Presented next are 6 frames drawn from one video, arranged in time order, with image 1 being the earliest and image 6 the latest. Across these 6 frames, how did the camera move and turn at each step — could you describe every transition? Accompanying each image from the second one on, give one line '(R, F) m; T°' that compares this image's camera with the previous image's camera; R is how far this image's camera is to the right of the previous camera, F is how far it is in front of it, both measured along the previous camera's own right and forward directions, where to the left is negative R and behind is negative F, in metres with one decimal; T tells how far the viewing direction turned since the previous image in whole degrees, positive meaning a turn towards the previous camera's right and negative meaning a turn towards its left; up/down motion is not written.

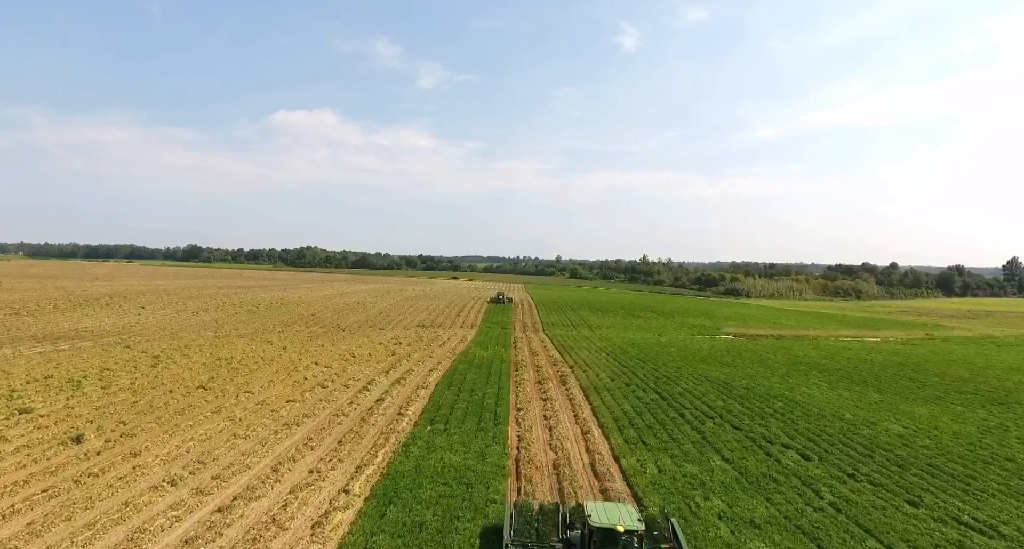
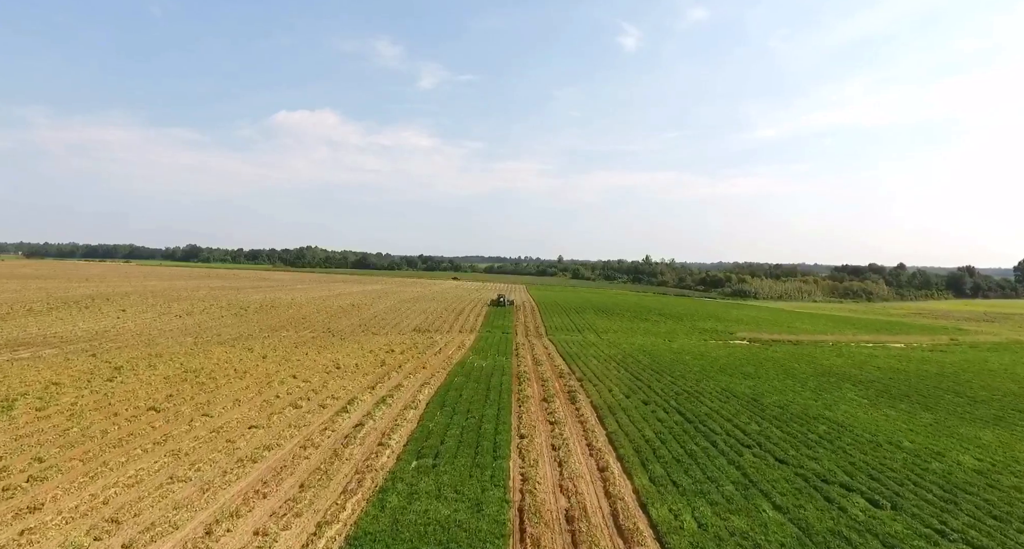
(0.0, +2.5) m; 0°
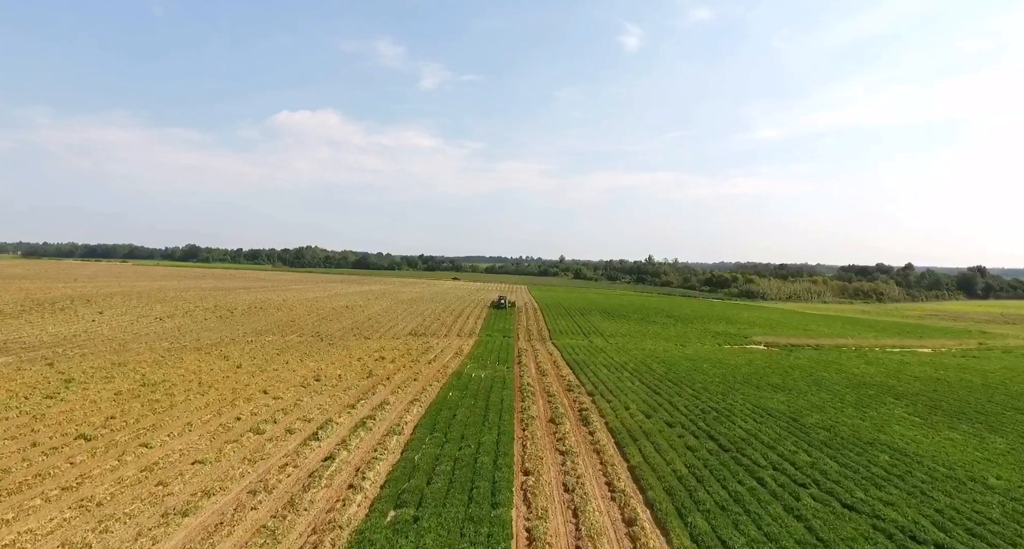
(0.0, +2.7) m; 0°
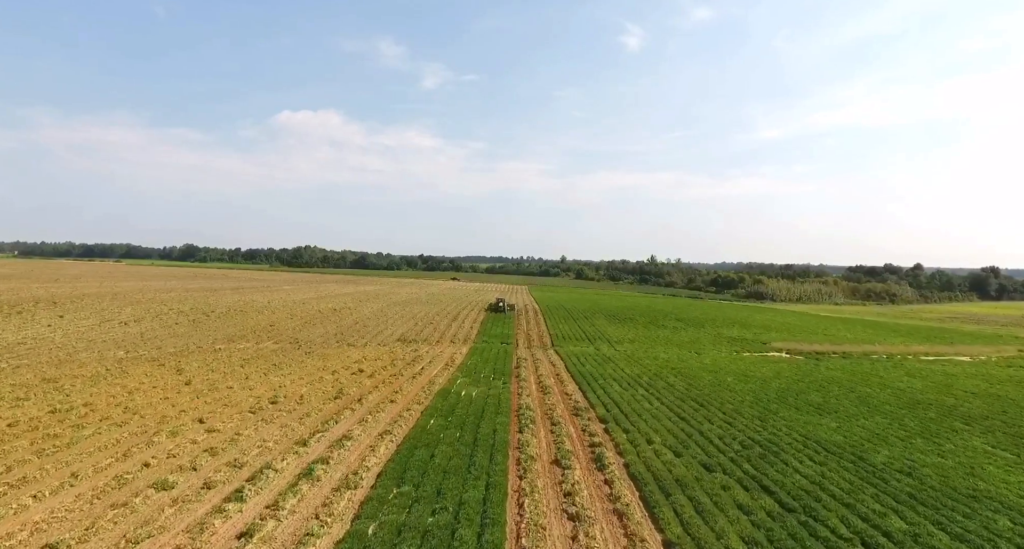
(+0.2, +3.5) m; 0°
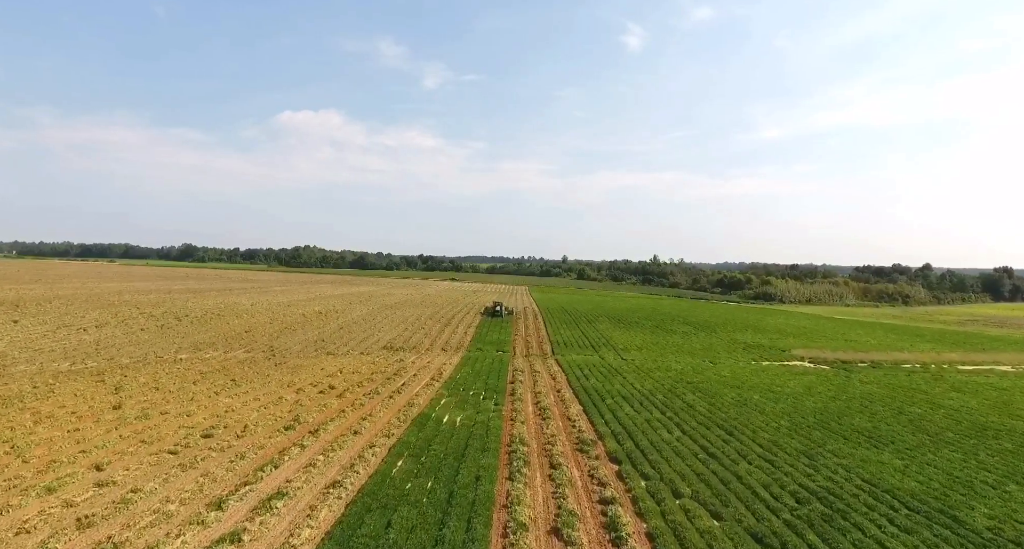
(+0.3, +3.3) m; 0°
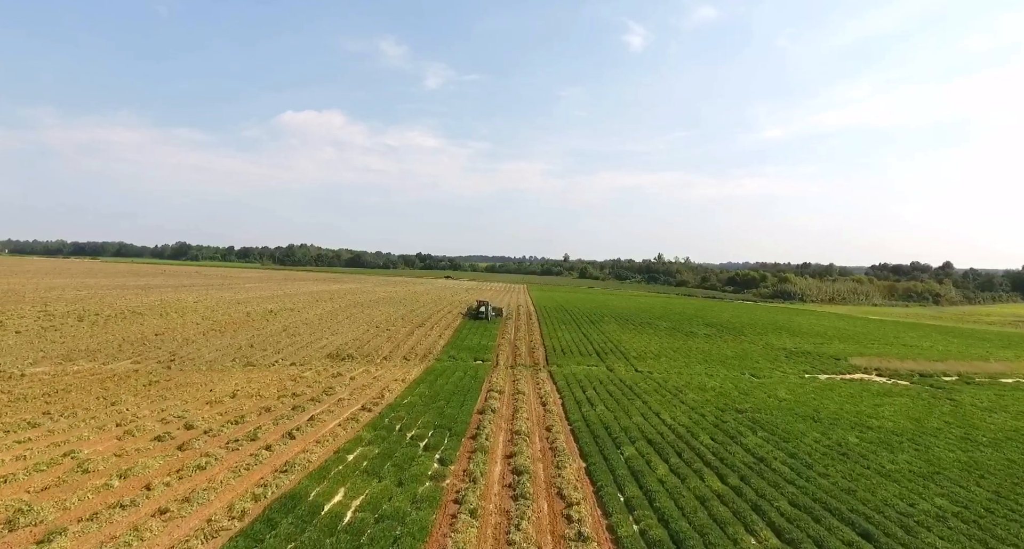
(+1.0, +7.9) m; 0°
